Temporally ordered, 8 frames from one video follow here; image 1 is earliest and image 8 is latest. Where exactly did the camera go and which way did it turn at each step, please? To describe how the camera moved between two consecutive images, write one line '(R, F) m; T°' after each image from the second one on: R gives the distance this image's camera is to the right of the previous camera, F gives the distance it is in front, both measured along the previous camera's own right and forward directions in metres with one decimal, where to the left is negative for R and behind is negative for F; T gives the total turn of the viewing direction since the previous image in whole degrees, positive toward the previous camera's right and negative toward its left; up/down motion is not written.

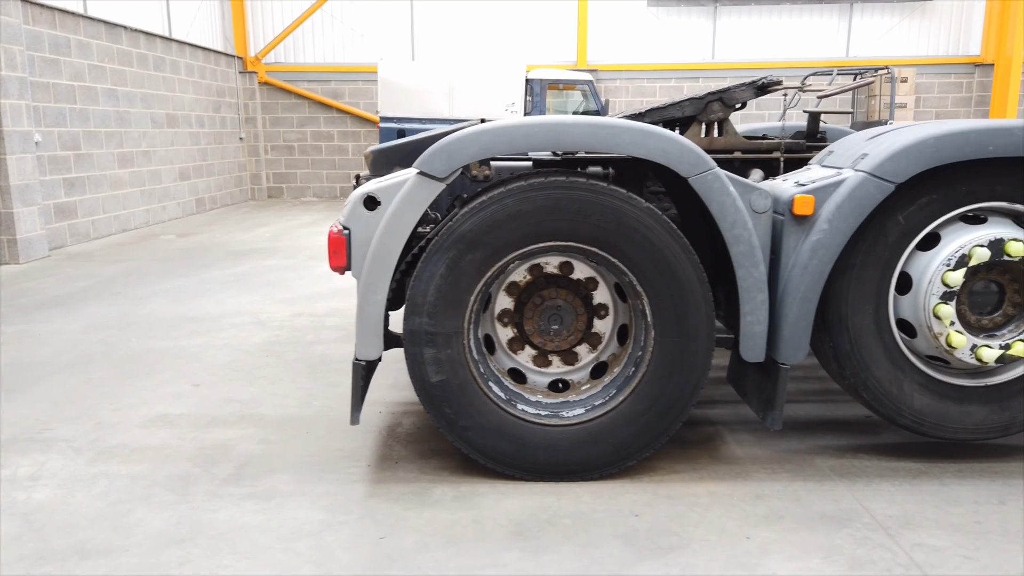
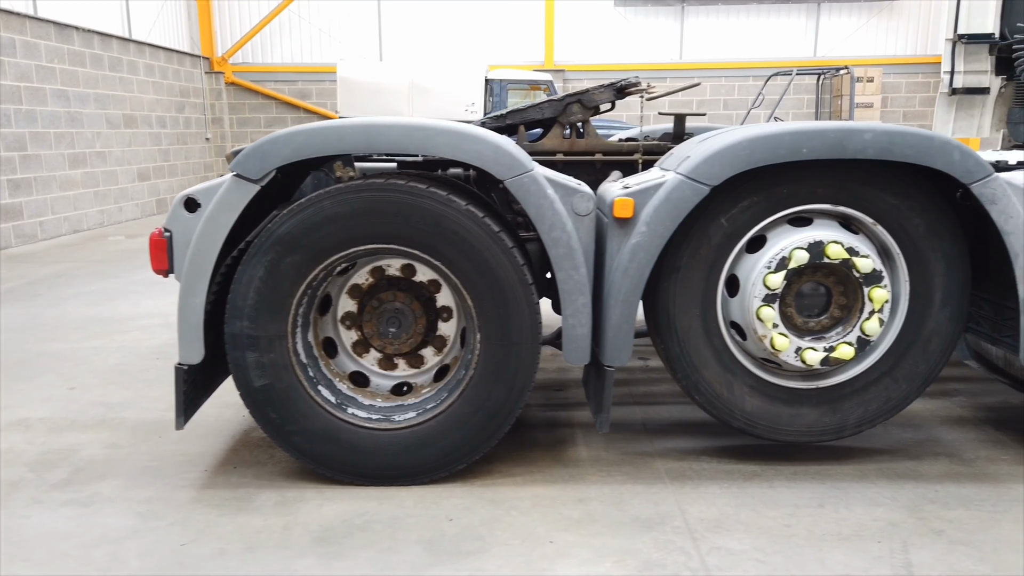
(+0.6, 0.0) m; 0°
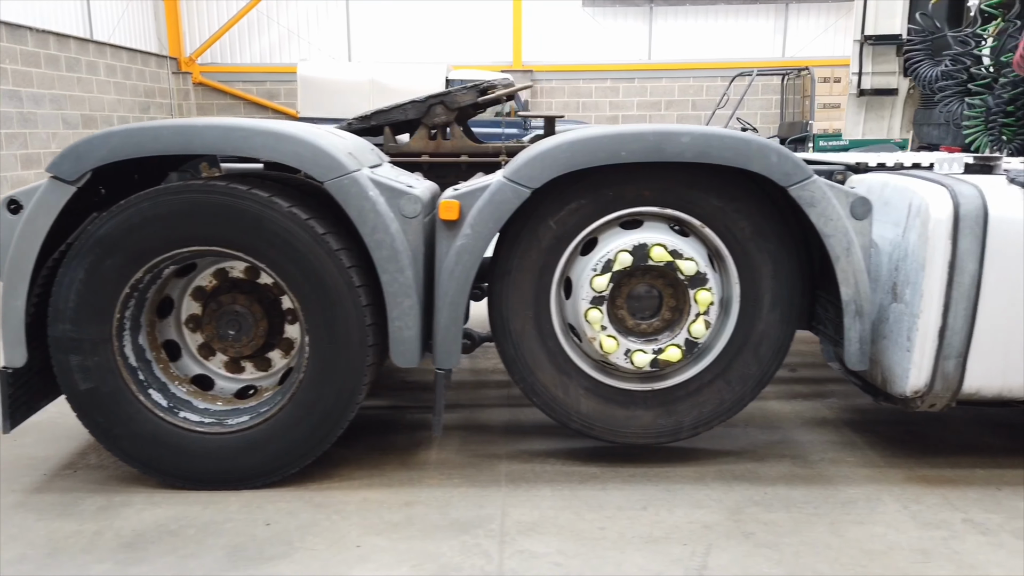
(+0.6, 0.0) m; 0°
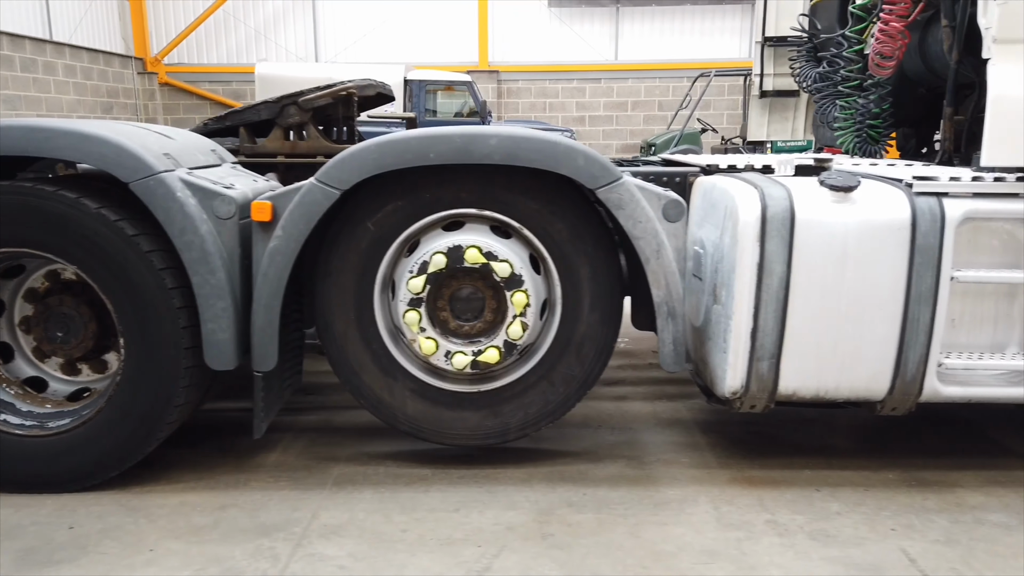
(+0.6, 0.0) m; 0°
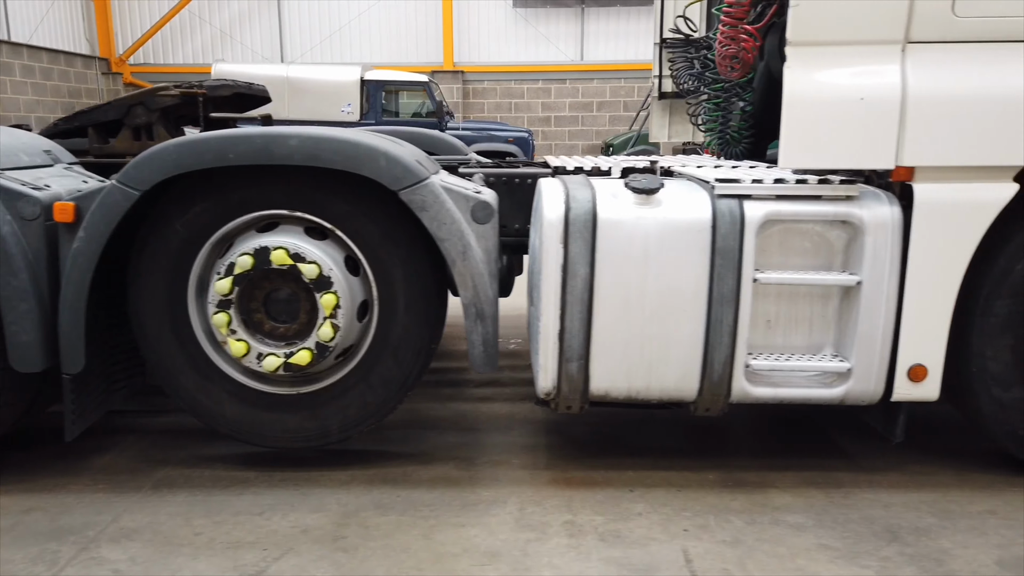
(+0.7, 0.0) m; +1°
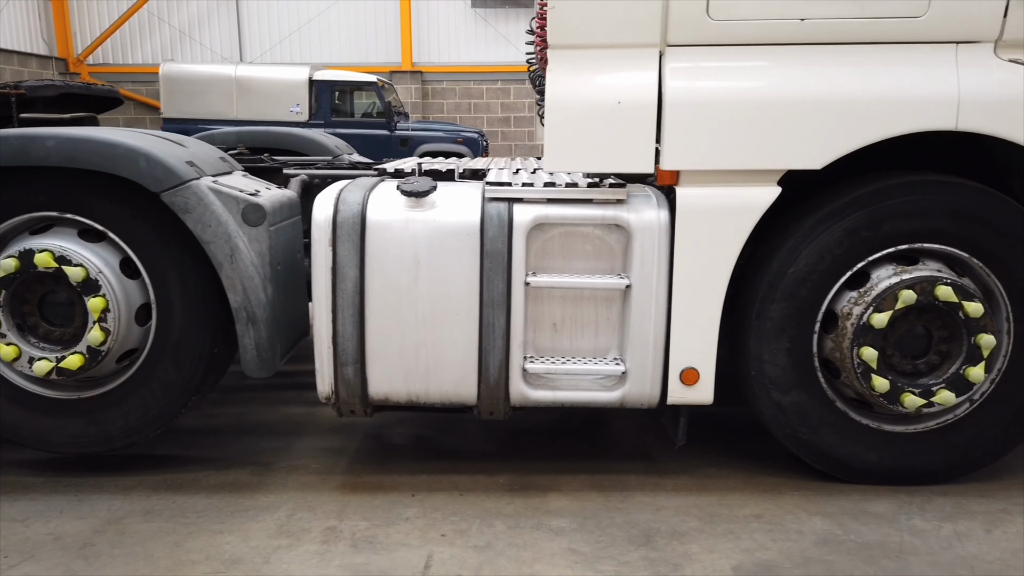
(+0.8, 0.0) m; +1°
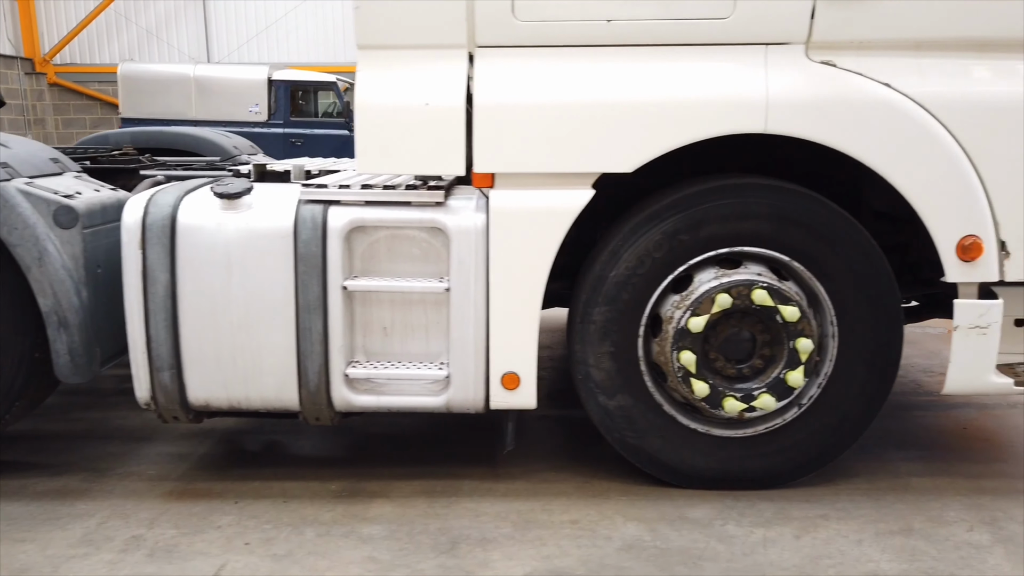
(+0.6, 0.0) m; +1°
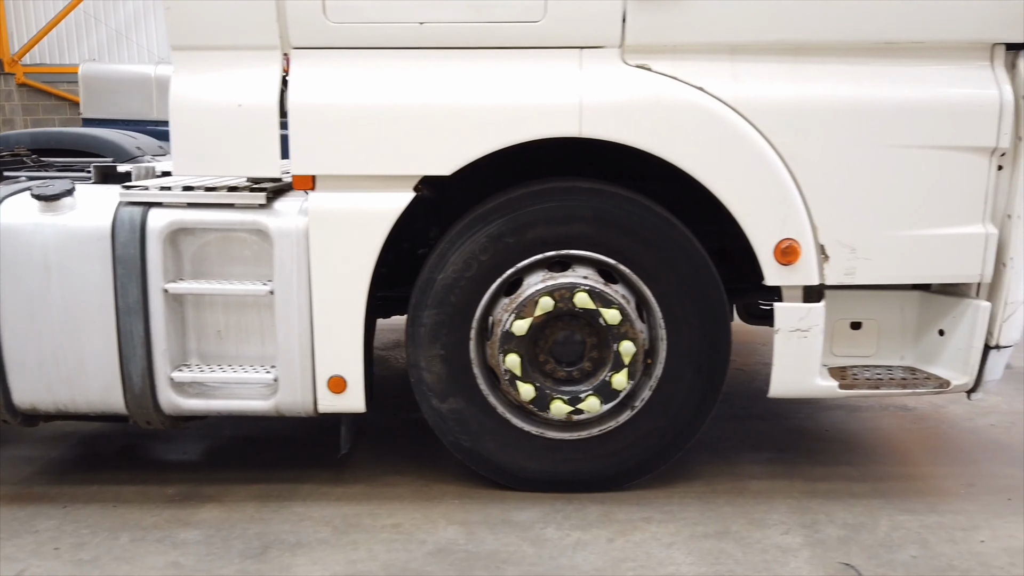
(+0.6, 0.0) m; 0°
